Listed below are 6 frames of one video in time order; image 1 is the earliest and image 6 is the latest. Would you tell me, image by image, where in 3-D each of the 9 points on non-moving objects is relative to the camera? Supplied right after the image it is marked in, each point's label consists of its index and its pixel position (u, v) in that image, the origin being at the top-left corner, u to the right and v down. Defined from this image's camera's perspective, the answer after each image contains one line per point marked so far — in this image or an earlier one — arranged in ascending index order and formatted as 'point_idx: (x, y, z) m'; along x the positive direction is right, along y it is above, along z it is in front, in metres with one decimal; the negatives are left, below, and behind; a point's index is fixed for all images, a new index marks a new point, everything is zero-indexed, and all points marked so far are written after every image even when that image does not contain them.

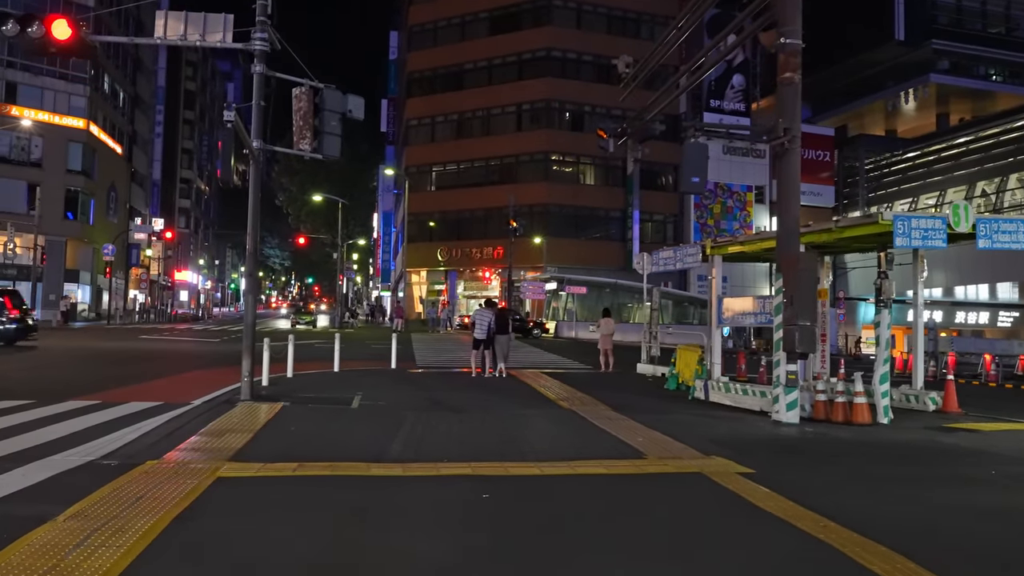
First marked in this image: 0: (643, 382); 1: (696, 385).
0: (+2.7, -2.0, +17.8) m
1: (+3.0, -1.6, +14.1) m
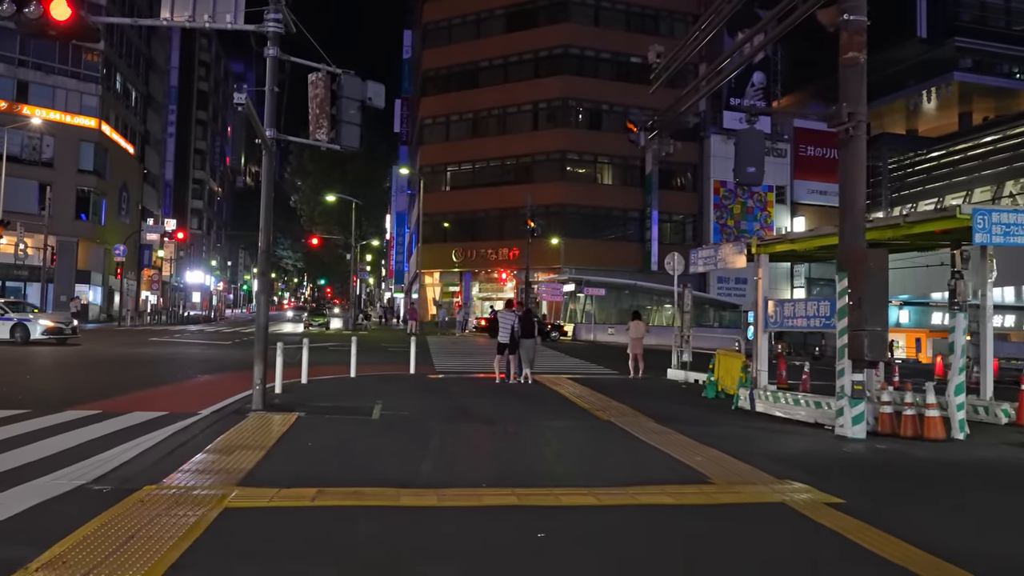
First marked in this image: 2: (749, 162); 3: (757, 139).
0: (+3.2, -2.0, +16.8) m
1: (+3.5, -1.6, +13.1) m
2: (+2.8, +1.5, +10.1) m
3: (+2.9, +1.7, +10.0) m
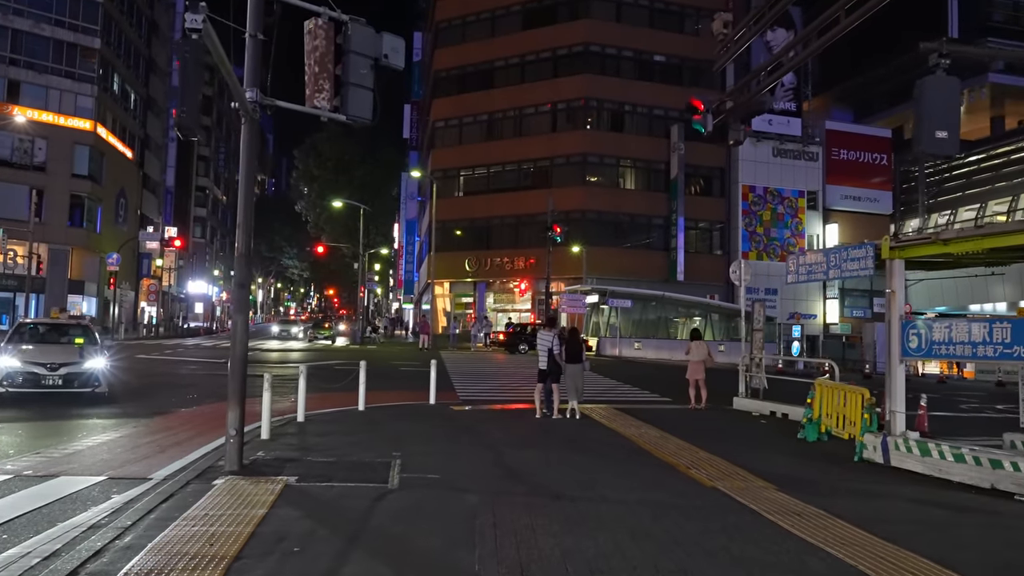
0: (+3.9, -2.2, +13.7) m
1: (+4.2, -1.8, +10.0) m
2: (+3.4, +1.3, +7.0) m
3: (+3.5, +1.6, +7.0) m
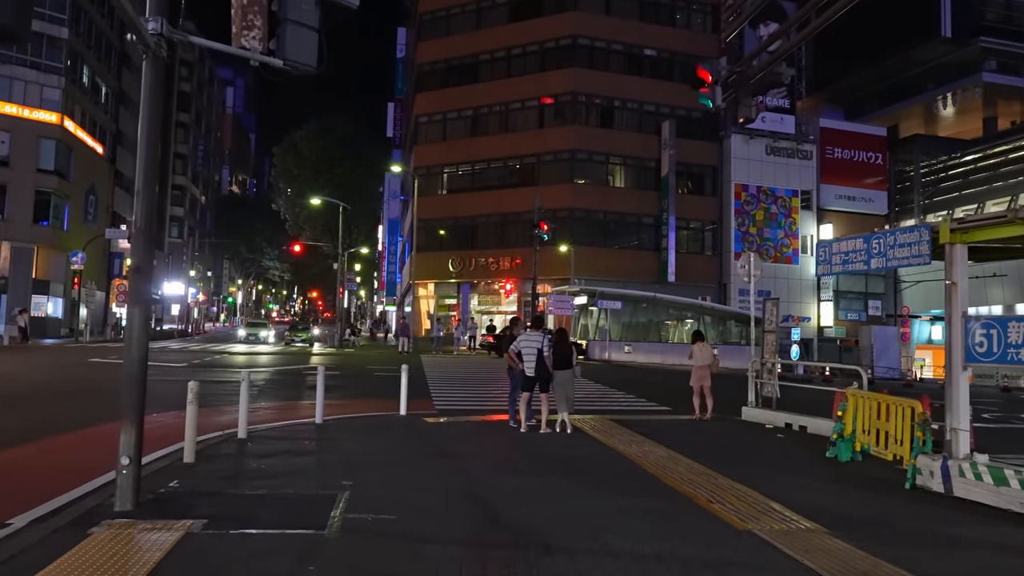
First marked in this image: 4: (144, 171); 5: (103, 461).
0: (+3.6, -2.1, +11.9) m
1: (+4.0, -1.7, +8.3) m
2: (+3.3, +1.4, +5.3) m
3: (+3.4, +1.7, +5.2) m
4: (-2.8, +0.9, +6.7) m
5: (-4.3, -1.7, +9.0) m
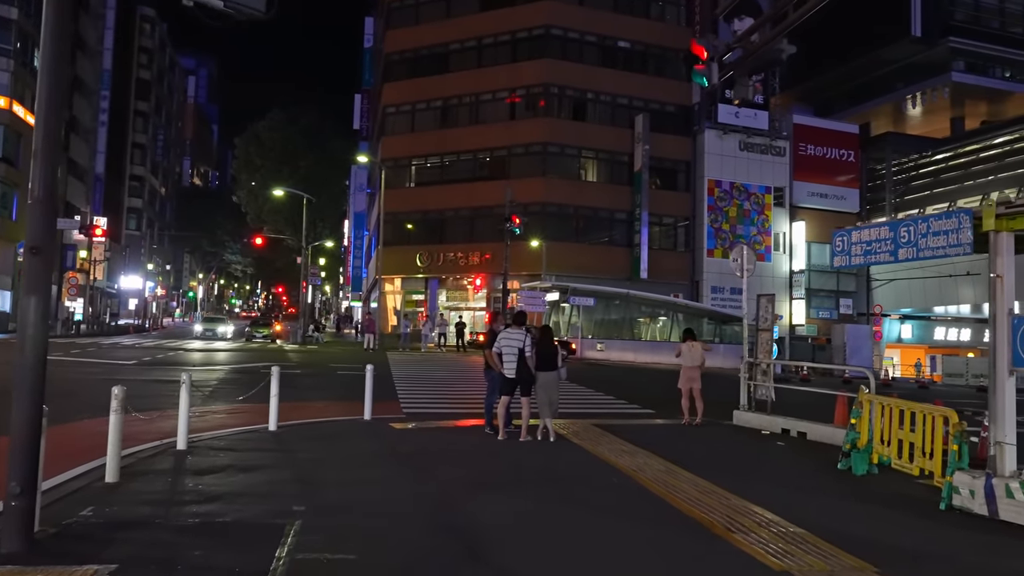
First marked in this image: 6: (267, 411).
0: (+3.3, -2.1, +10.9) m
1: (+3.8, -1.7, +7.3) m
2: (+3.3, +1.5, +4.2) m
3: (+3.4, +1.7, +4.1) m
4: (-2.9, +1.0, +5.4) m
5: (-4.4, -1.6, +7.6) m
6: (-3.7, -1.8, +12.9) m
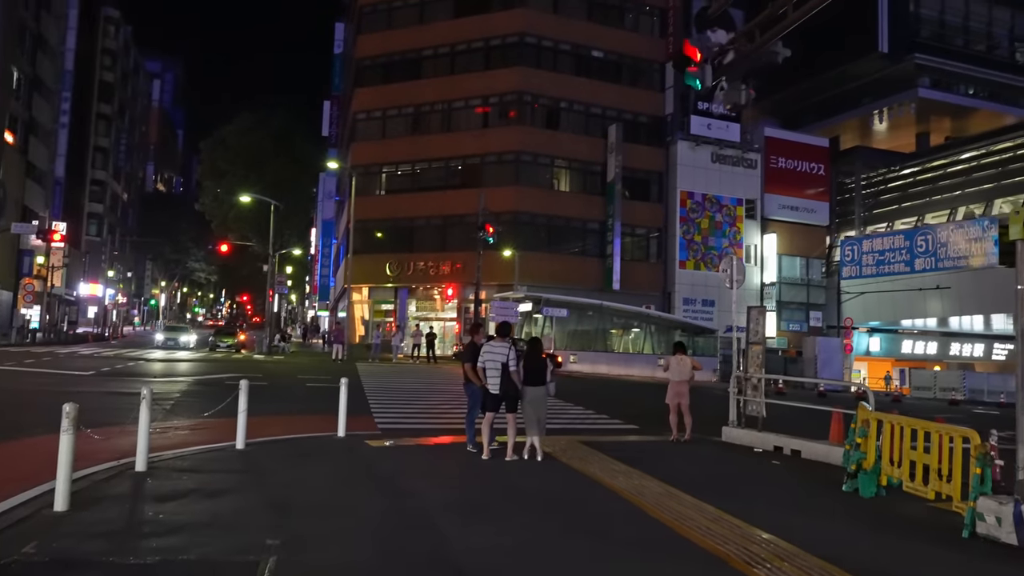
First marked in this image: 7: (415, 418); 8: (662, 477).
0: (+3.1, -2.2, +10.4) m
1: (+3.8, -1.8, +6.8) m
2: (+3.4, +1.4, +3.8) m
3: (+3.5, +1.7, +3.7) m
4: (-2.8, +0.9, +4.7) m
5: (-4.5, -1.7, +6.8) m
6: (-3.9, -1.9, +12.2) m
7: (-1.6, -2.2, +14.8) m
8: (+1.7, -2.1, +9.4) m
